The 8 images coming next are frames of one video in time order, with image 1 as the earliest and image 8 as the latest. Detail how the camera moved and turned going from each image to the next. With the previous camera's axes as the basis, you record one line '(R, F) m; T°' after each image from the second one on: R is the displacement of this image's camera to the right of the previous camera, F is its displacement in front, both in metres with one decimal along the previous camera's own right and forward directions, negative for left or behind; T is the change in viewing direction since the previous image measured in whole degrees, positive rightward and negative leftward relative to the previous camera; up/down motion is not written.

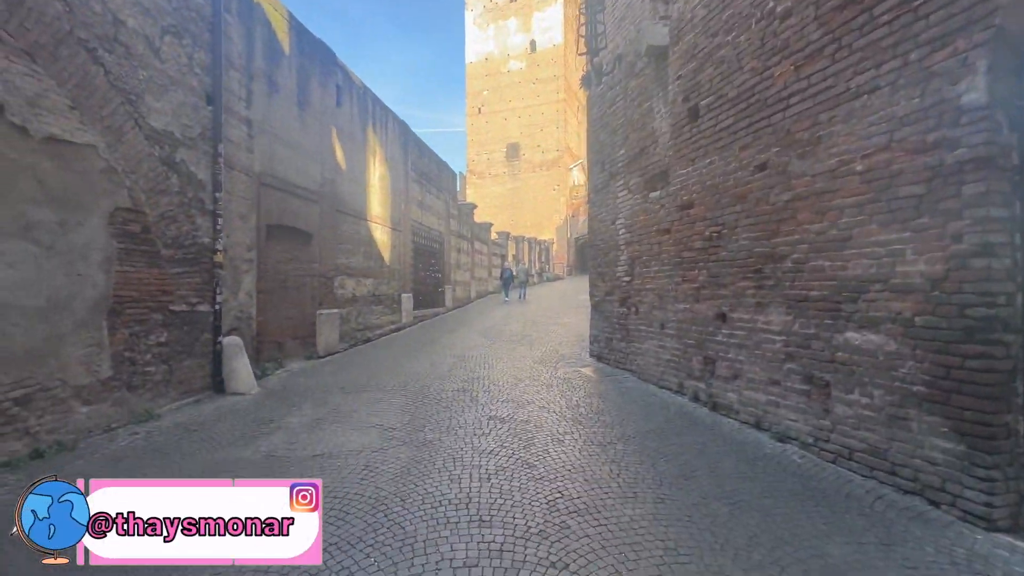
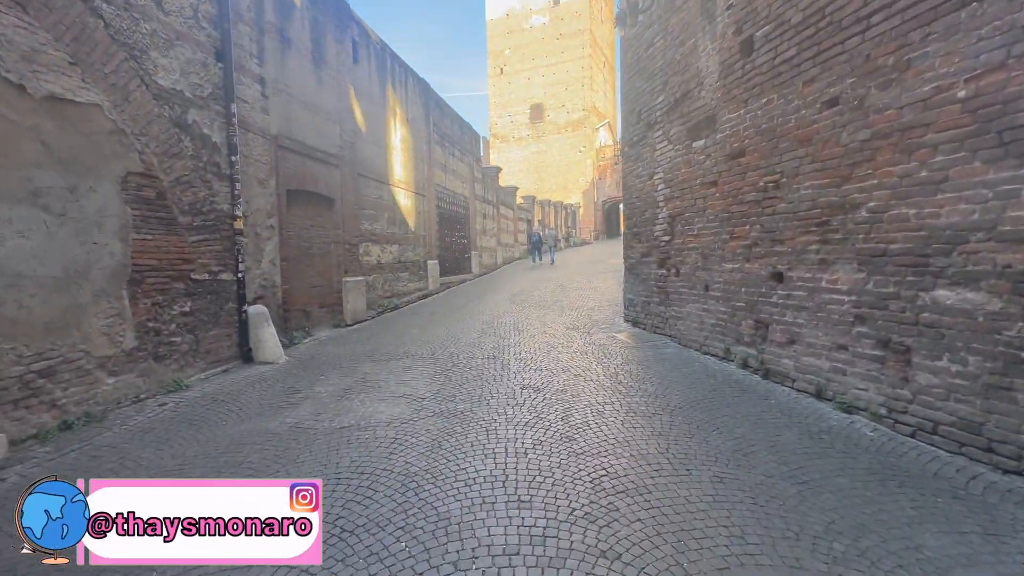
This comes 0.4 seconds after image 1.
(-0.1, +0.4) m; -3°
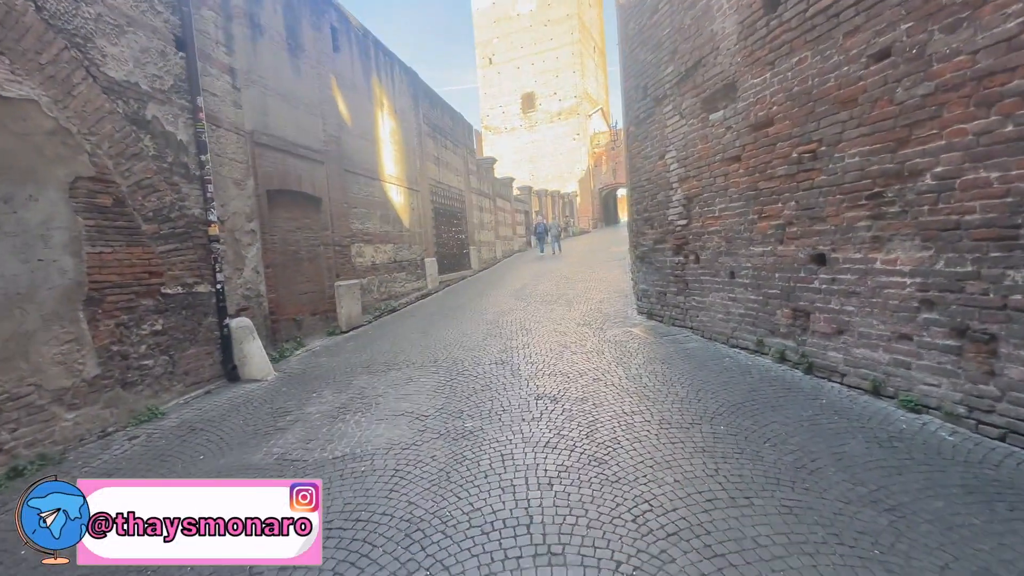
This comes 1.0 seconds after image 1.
(-0.1, +0.6) m; 0°
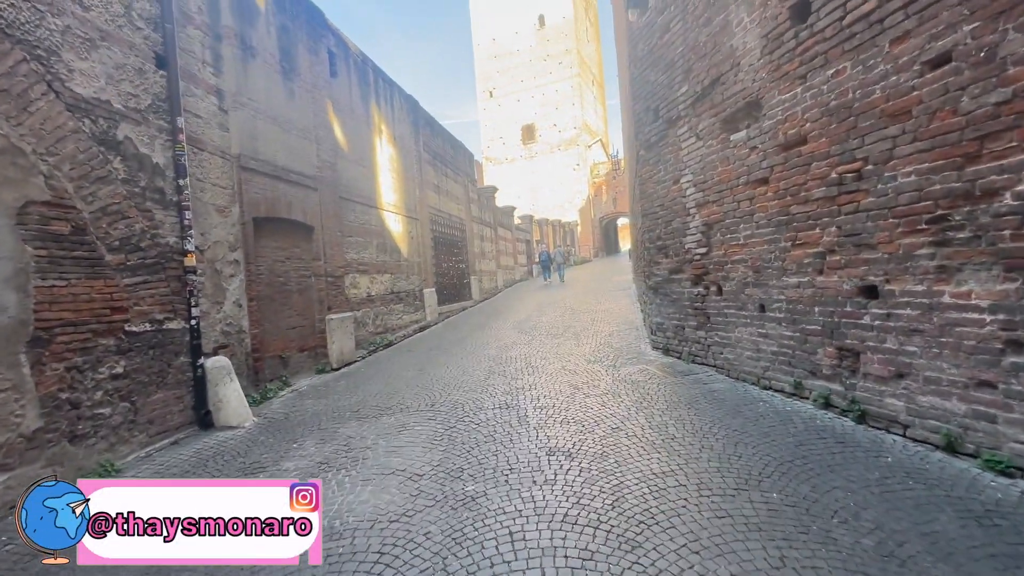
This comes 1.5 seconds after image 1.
(-0.1, +0.5) m; 0°
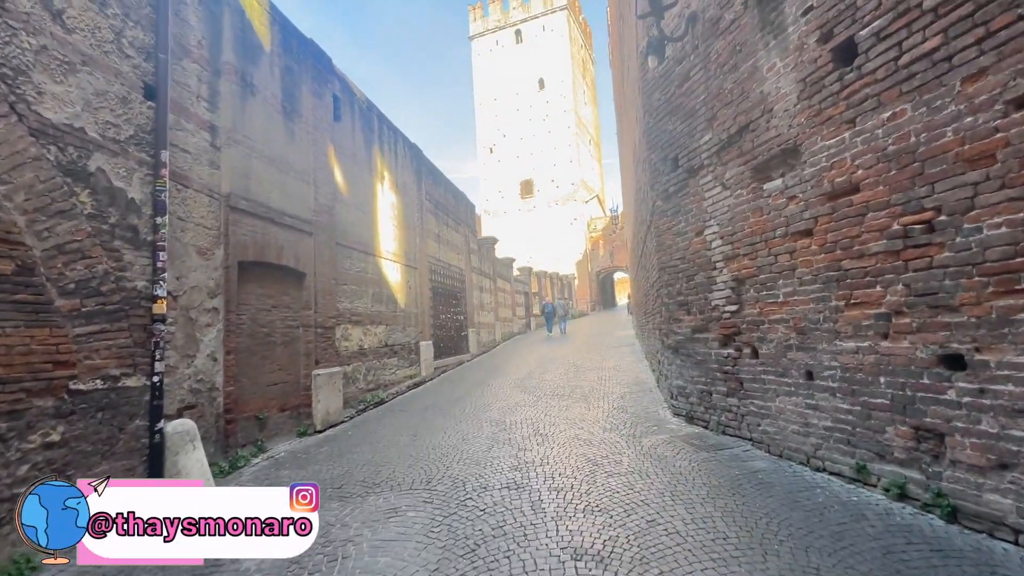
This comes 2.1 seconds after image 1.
(-0.2, +0.6) m; +1°
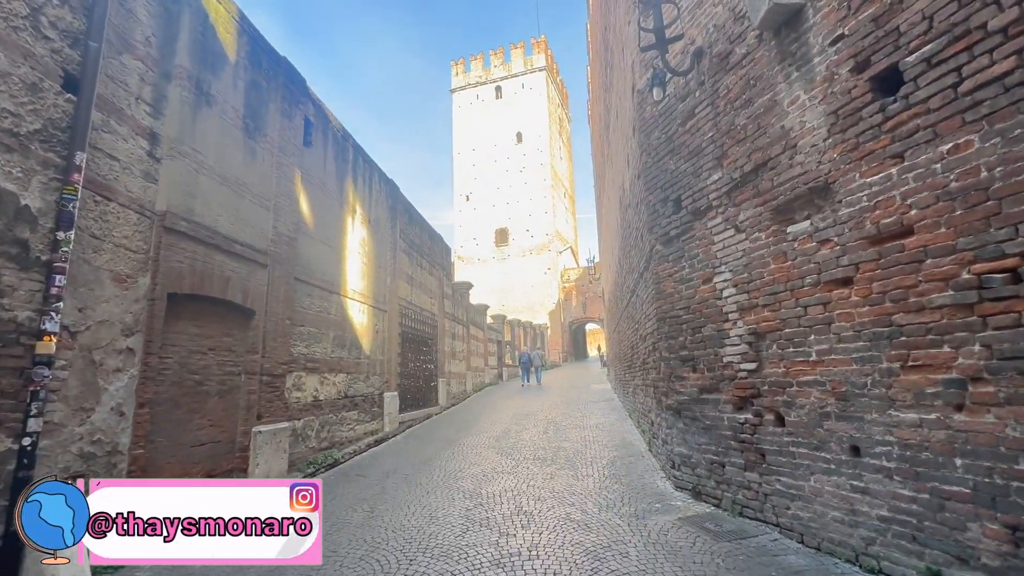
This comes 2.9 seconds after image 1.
(-0.2, +0.8) m; +3°
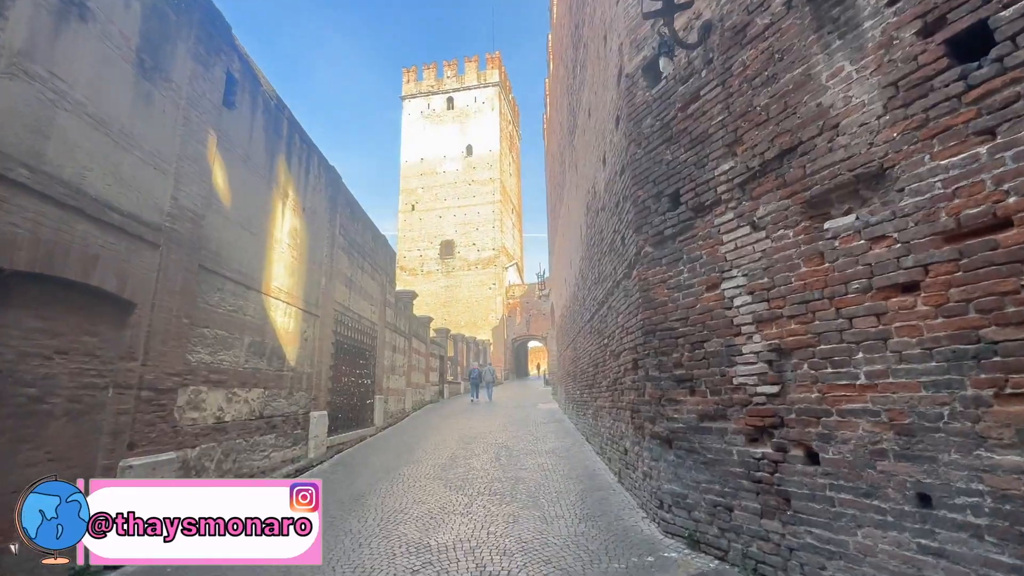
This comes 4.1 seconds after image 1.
(-0.3, +1.1) m; +7°
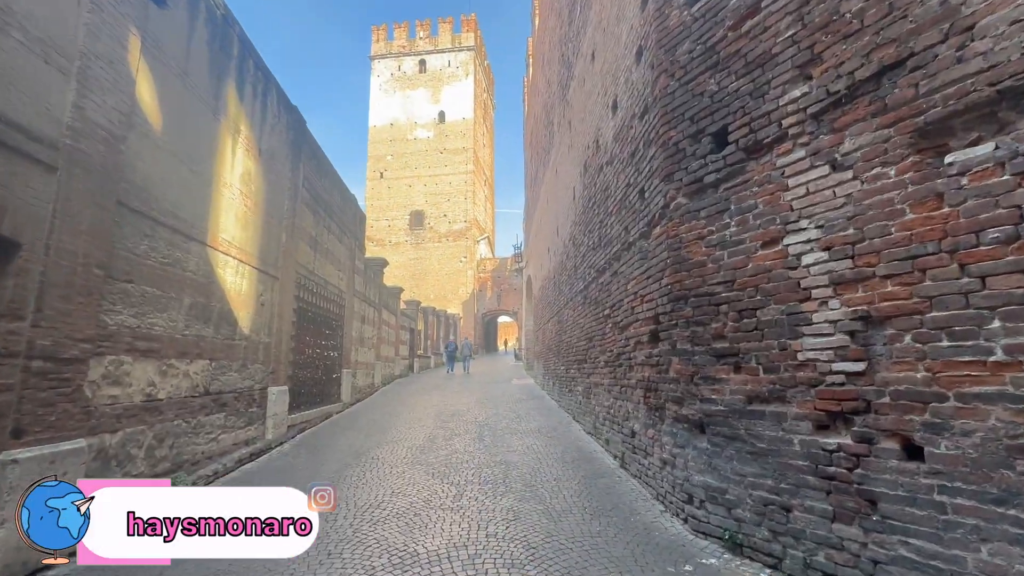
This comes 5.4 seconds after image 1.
(-0.4, +0.9) m; +4°
